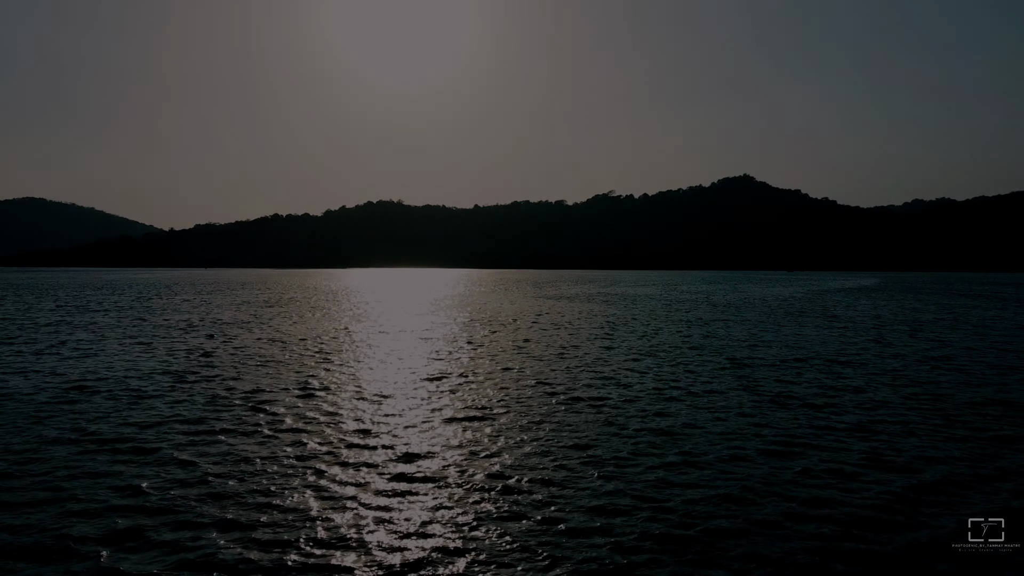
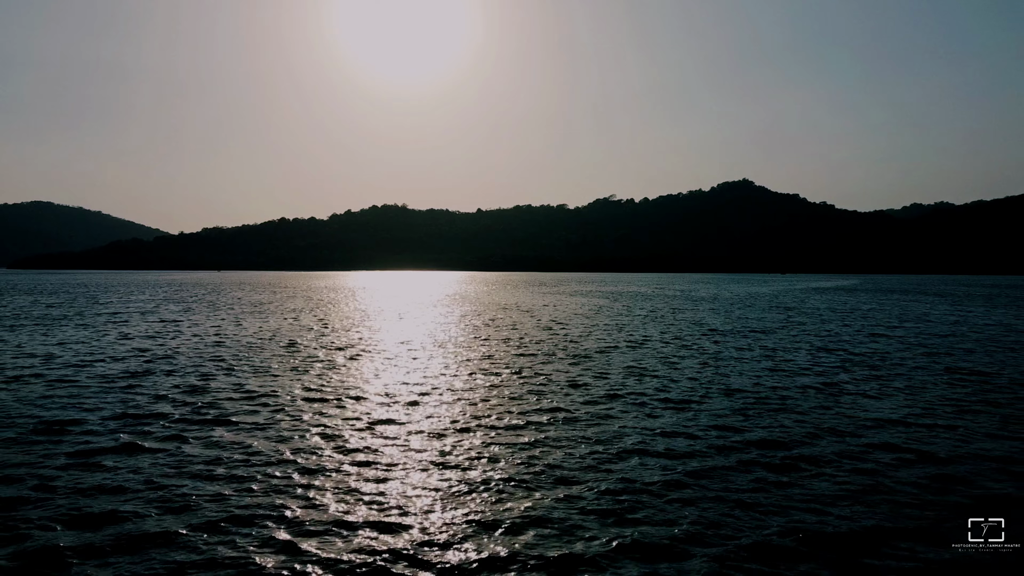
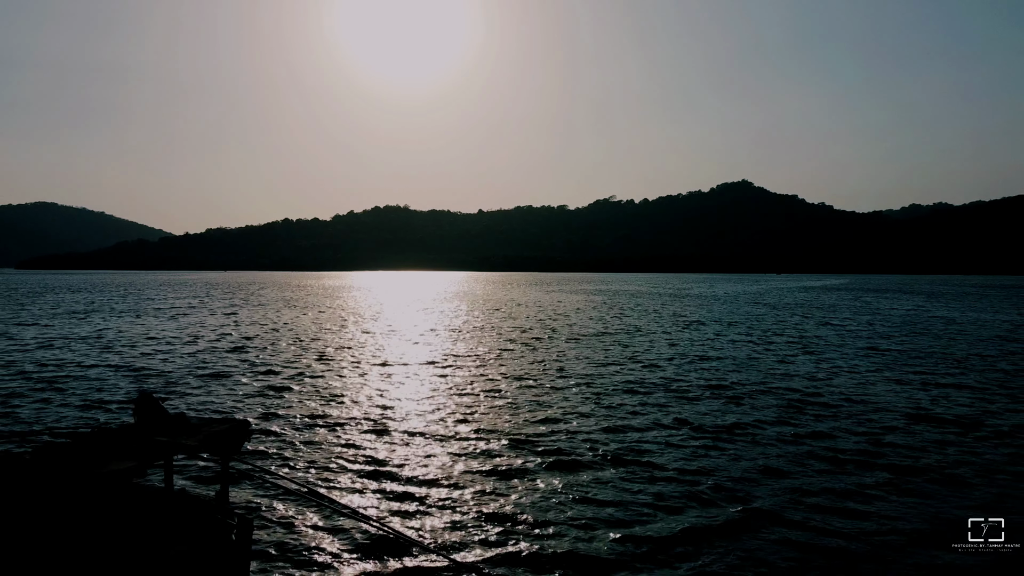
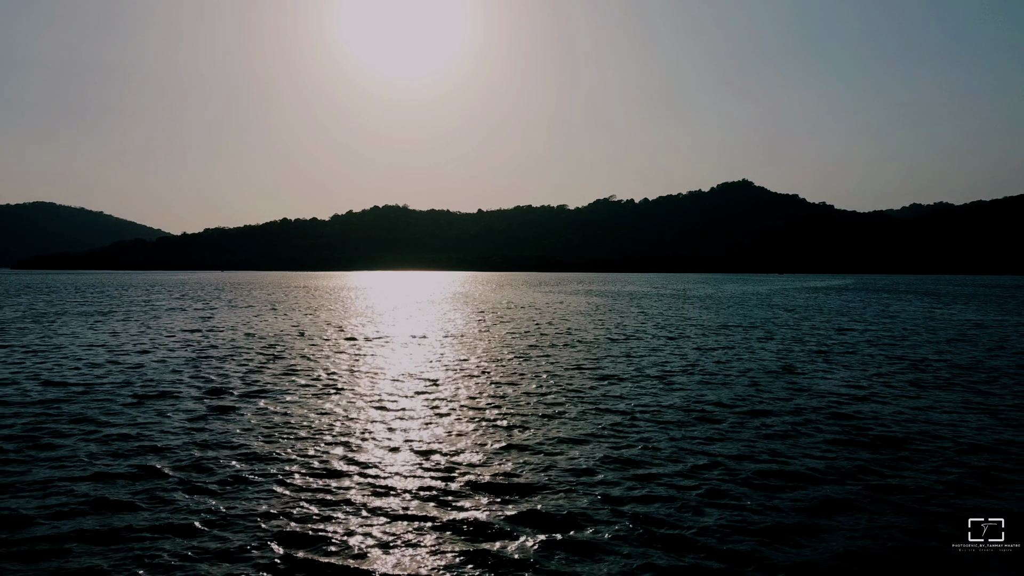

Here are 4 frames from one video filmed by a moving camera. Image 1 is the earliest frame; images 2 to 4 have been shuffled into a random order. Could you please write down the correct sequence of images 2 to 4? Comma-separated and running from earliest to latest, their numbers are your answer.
2, 4, 3
